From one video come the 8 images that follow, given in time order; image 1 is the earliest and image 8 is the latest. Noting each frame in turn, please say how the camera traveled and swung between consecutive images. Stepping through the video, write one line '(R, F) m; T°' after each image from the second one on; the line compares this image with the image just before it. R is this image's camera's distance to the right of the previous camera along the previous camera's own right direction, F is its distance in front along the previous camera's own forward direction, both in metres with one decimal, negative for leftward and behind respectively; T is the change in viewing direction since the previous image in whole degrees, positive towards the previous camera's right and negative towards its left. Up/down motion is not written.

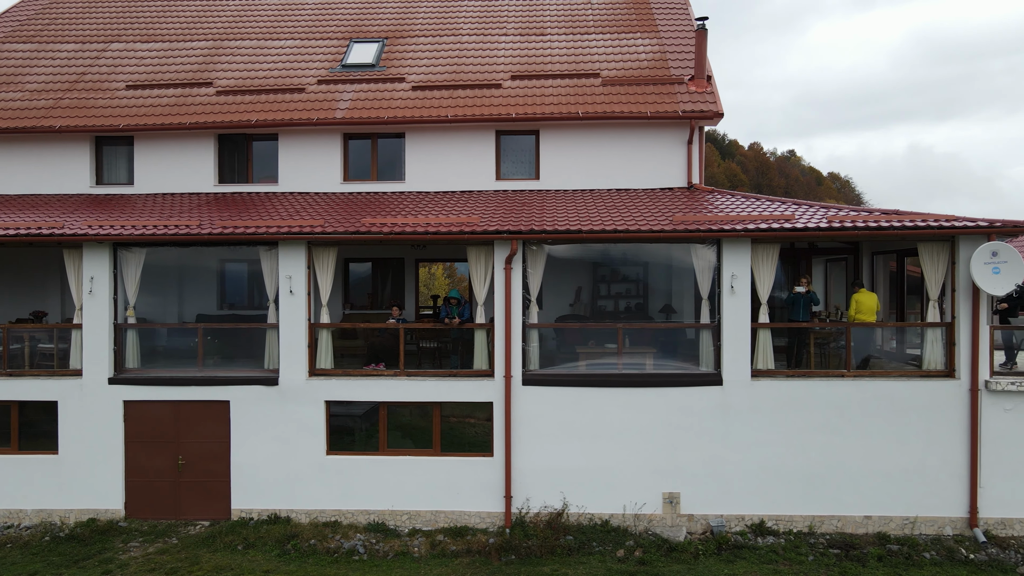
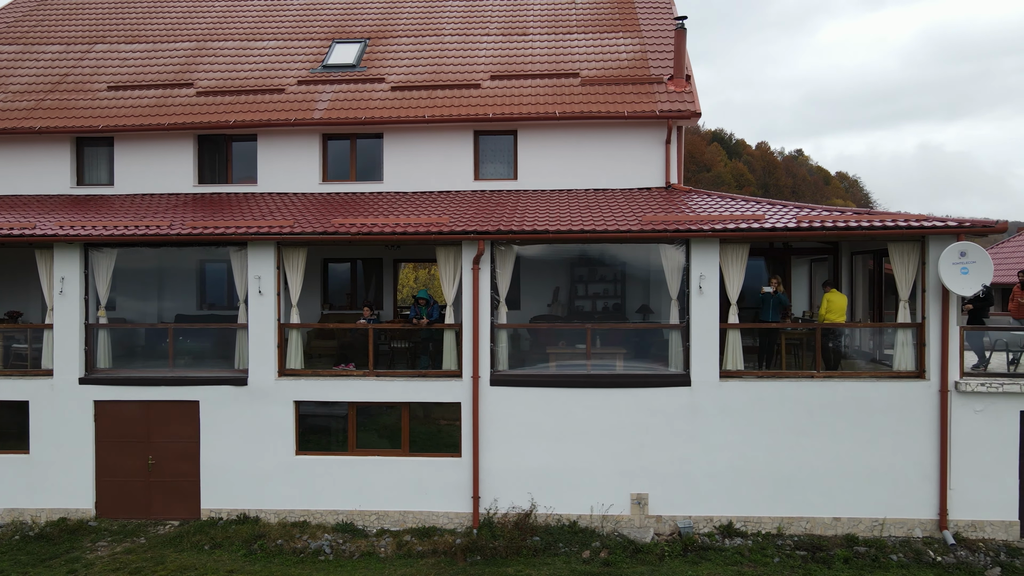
(+0.6, 0.0) m; -1°
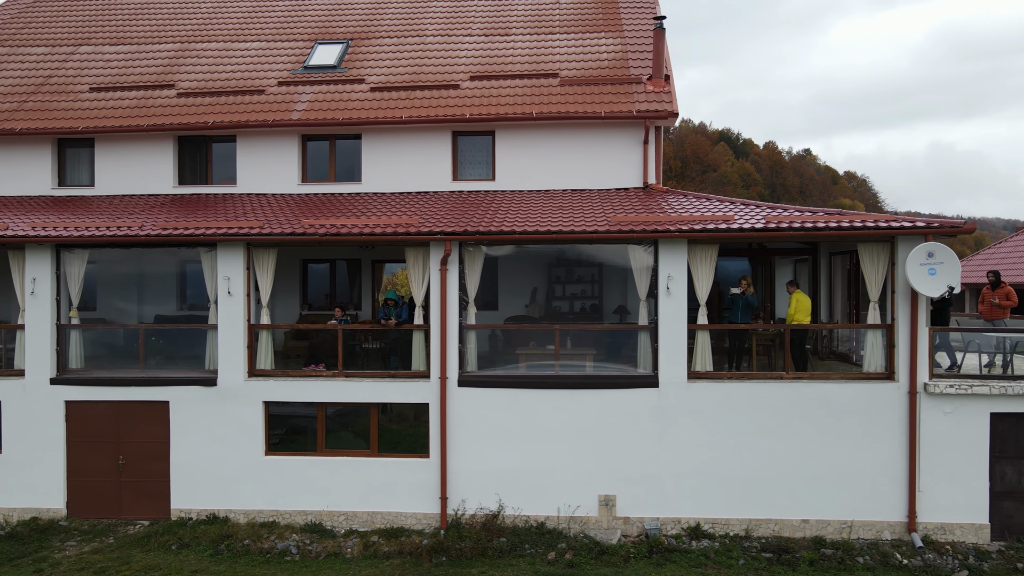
(+0.6, 0.0) m; -1°
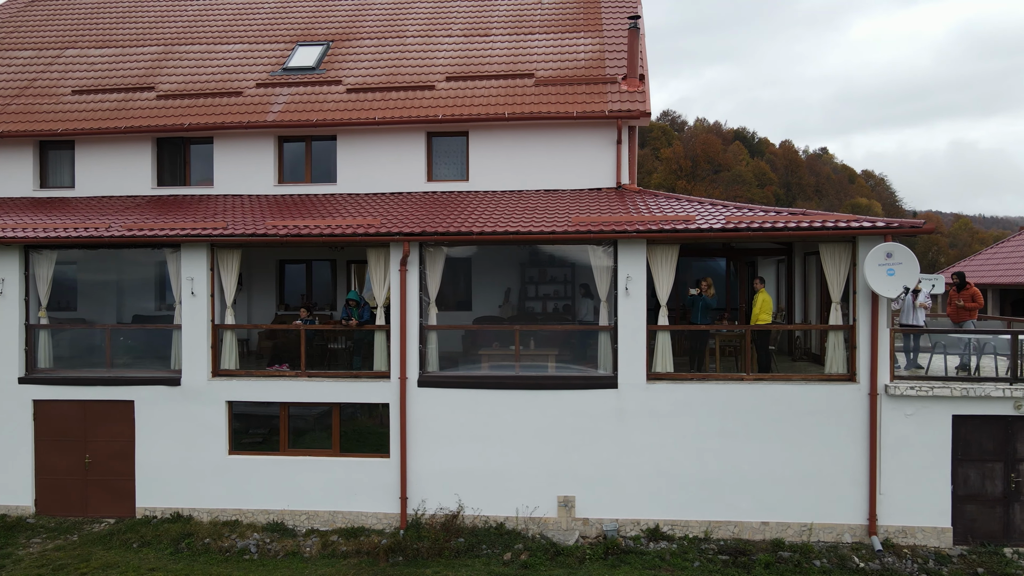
(+0.8, 0.0) m; -1°
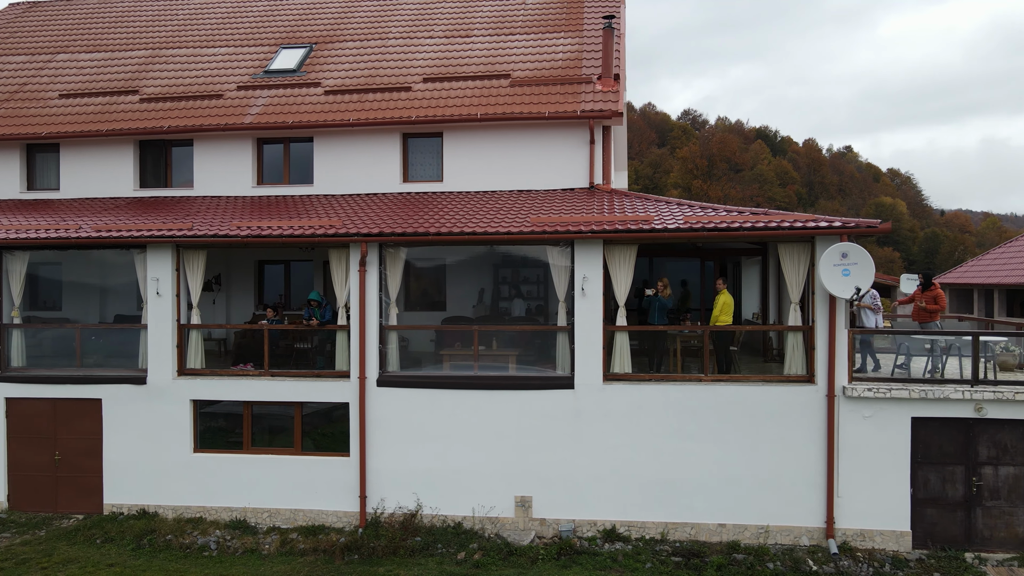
(+0.9, 0.0) m; -2°
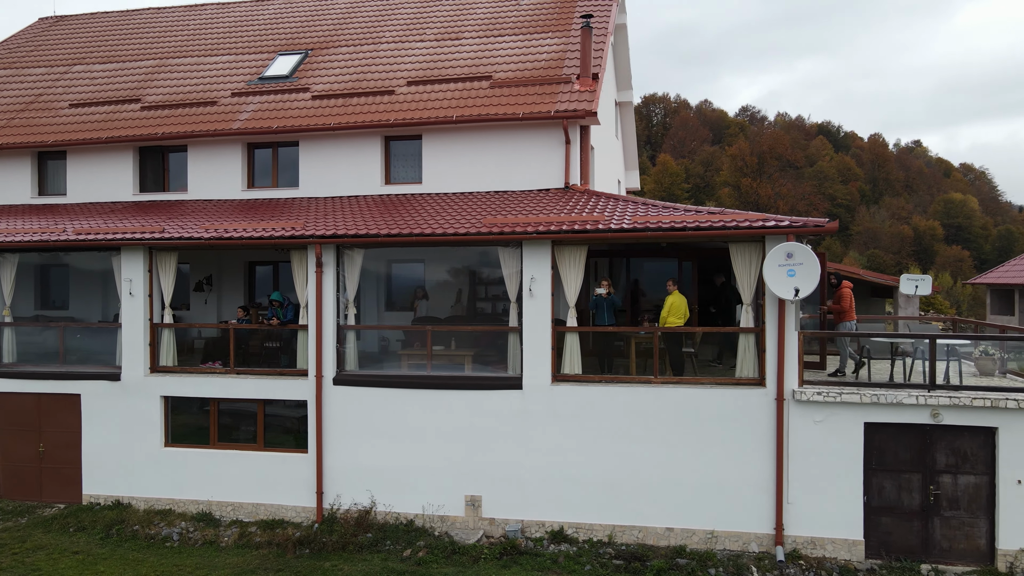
(+1.5, 0.0) m; -4°
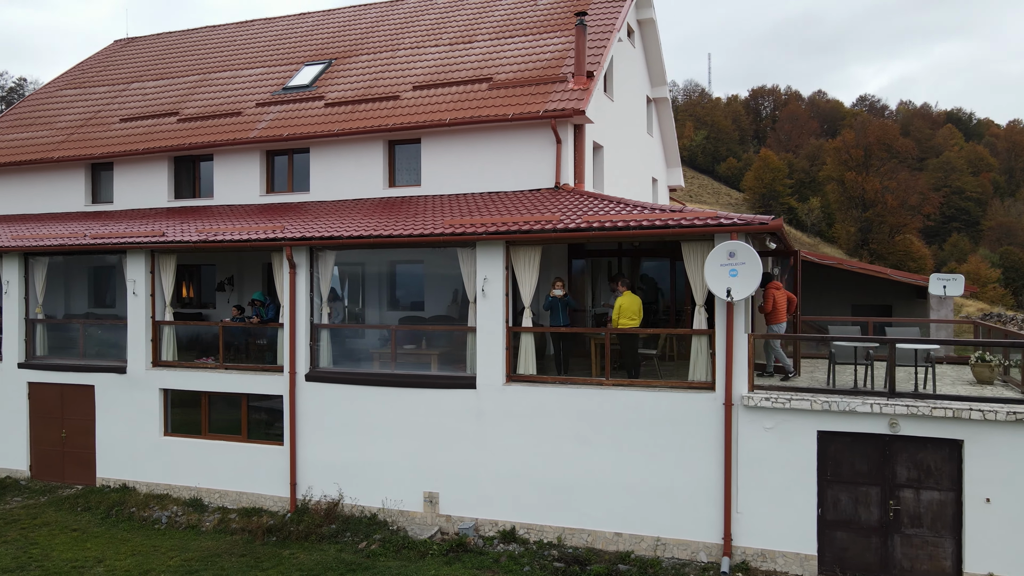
(+2.2, +0.1) m; -8°
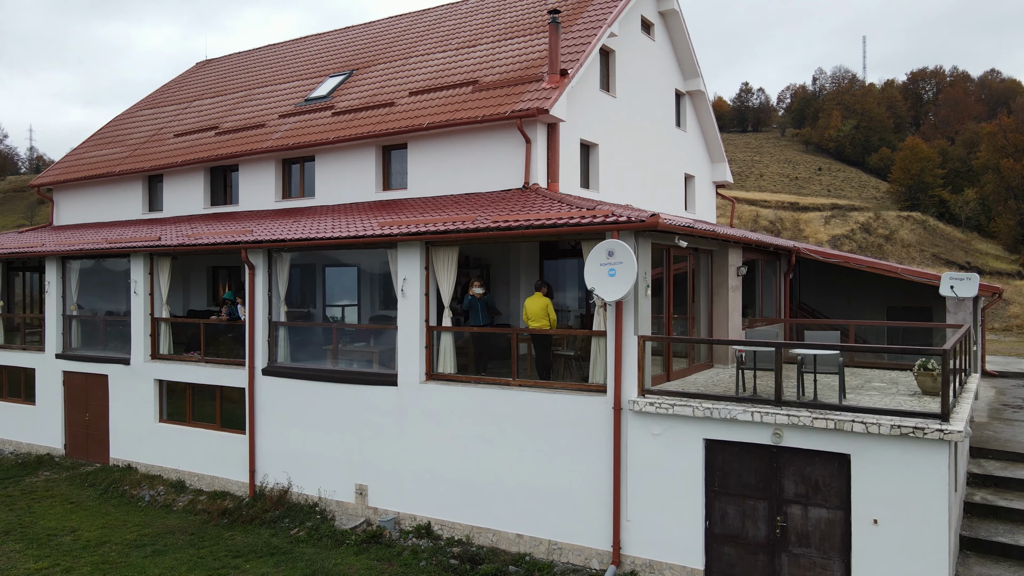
(+3.2, +0.2) m; -11°
